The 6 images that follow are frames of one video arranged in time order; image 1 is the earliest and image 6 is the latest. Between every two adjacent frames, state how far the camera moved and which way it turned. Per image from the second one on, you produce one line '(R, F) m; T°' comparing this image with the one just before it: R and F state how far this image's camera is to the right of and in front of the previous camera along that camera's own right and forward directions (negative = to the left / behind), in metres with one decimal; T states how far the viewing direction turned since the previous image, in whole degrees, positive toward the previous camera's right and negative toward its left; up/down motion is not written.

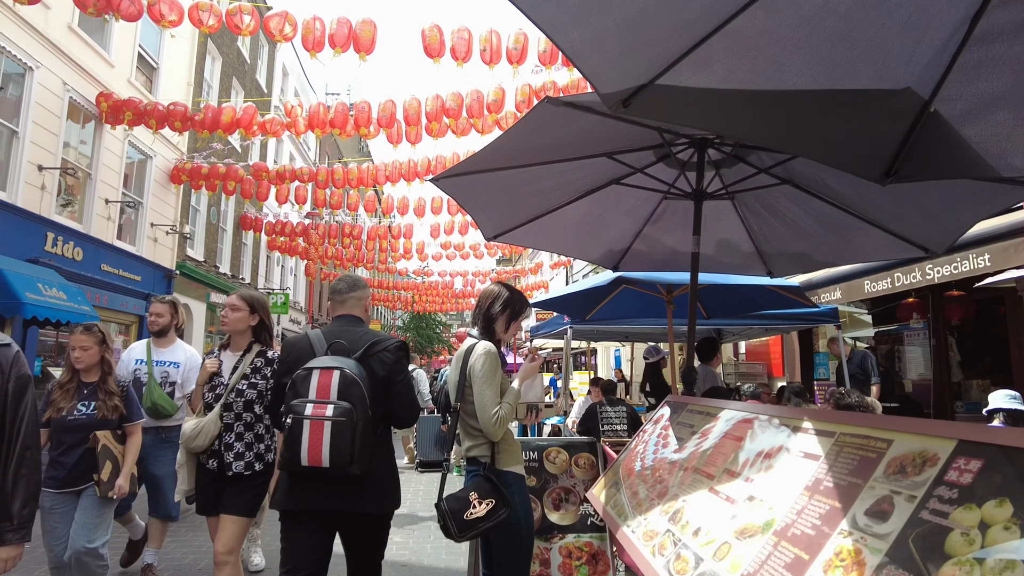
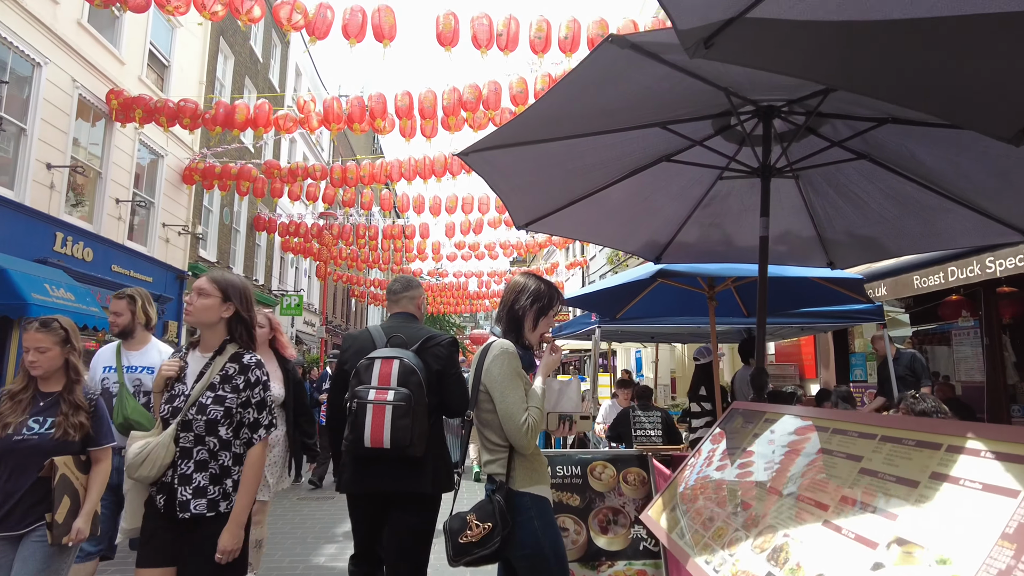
(-0.1, +0.3) m; -1°
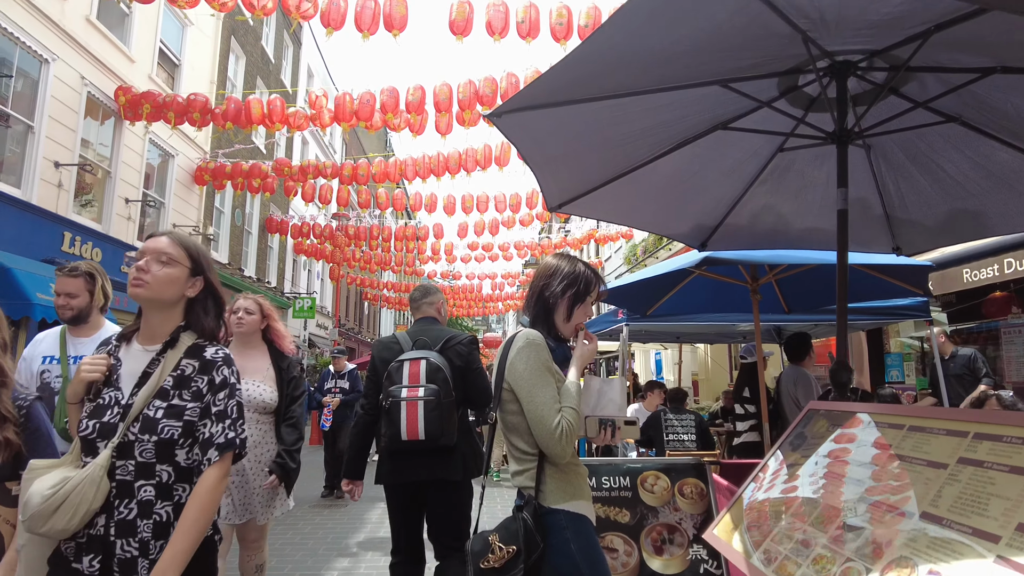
(-0.1, +0.3) m; -1°
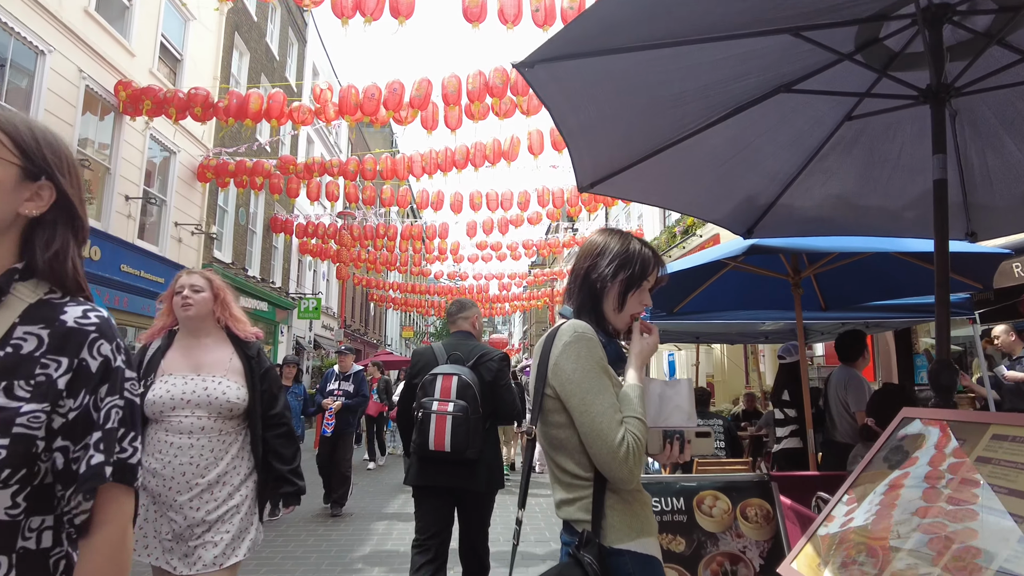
(-0.1, +0.3) m; 0°
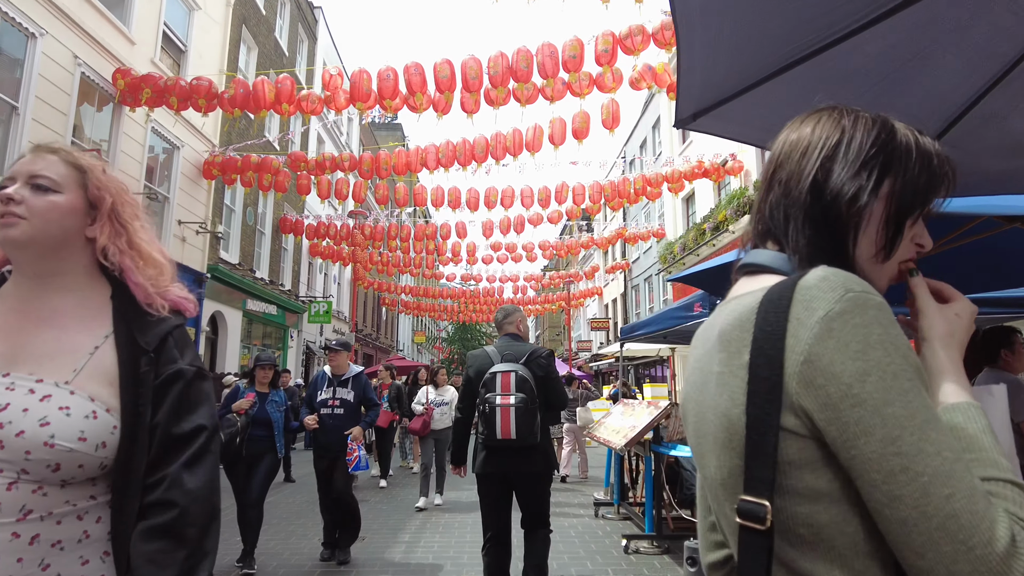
(-0.2, +0.7) m; -1°
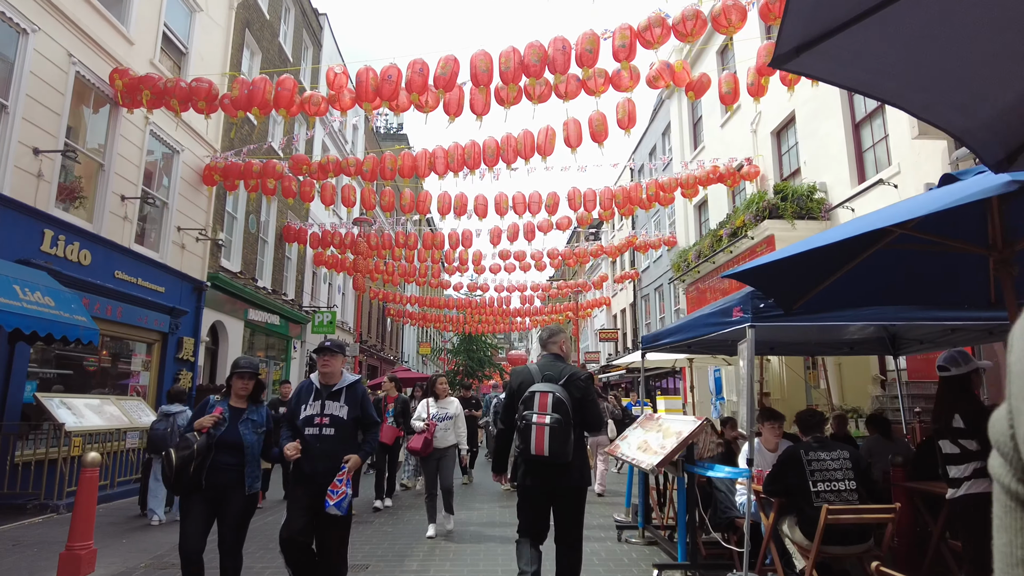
(-0.1, +0.4) m; 0°
